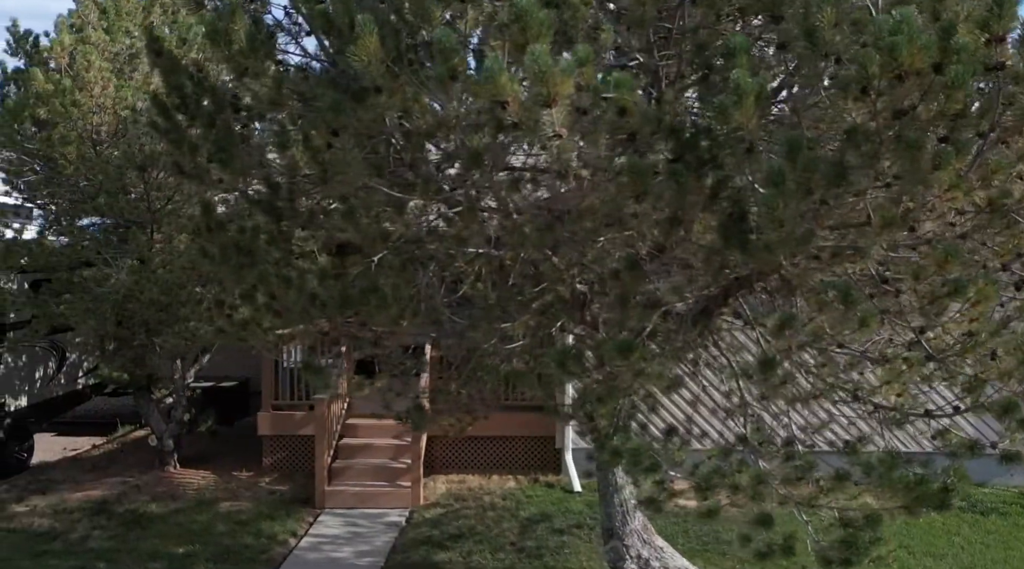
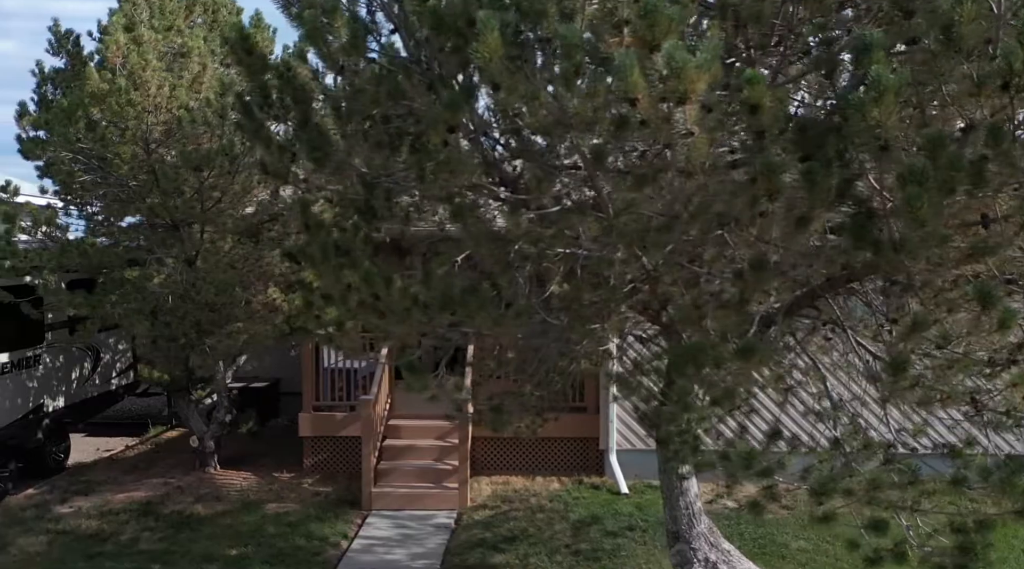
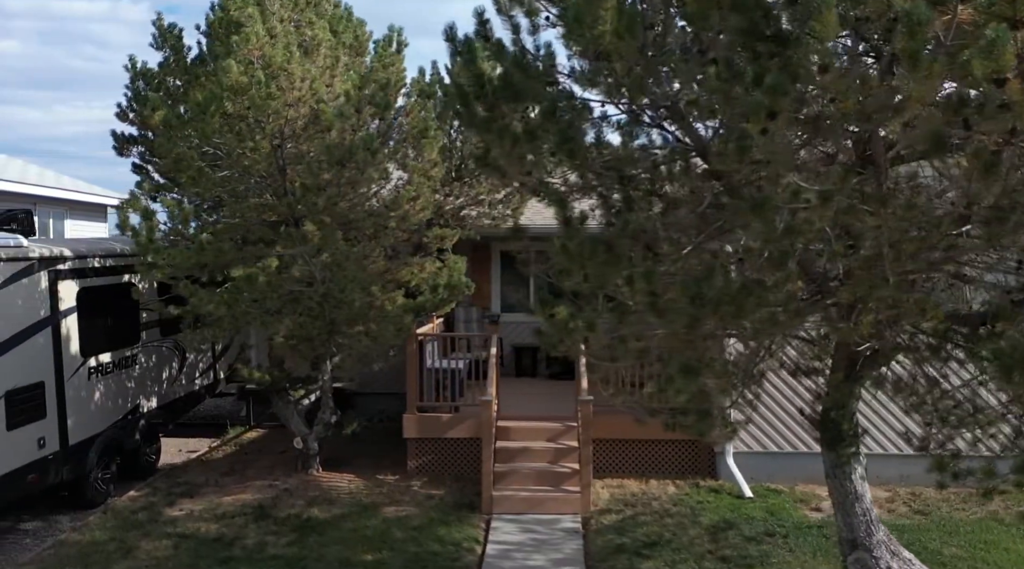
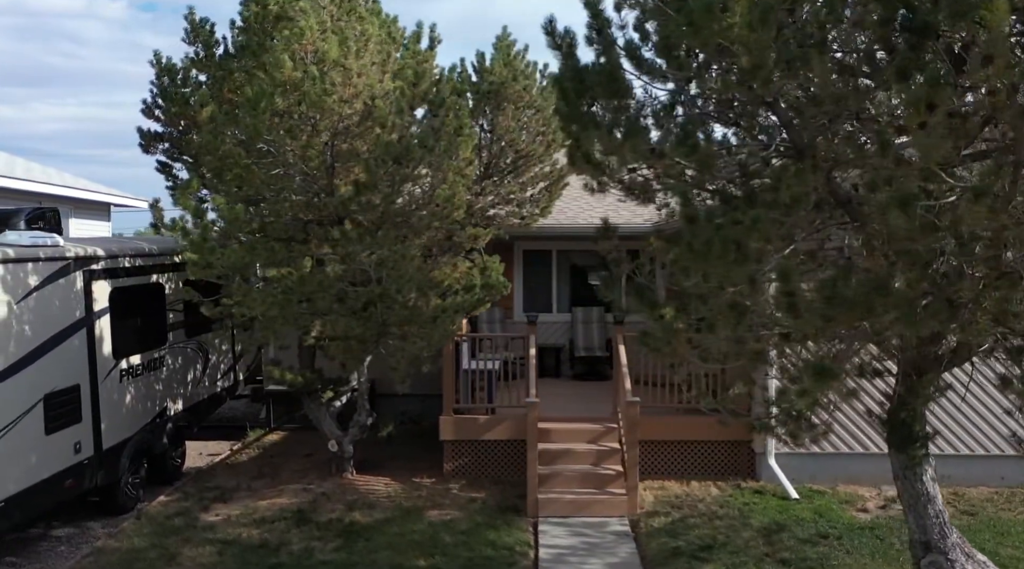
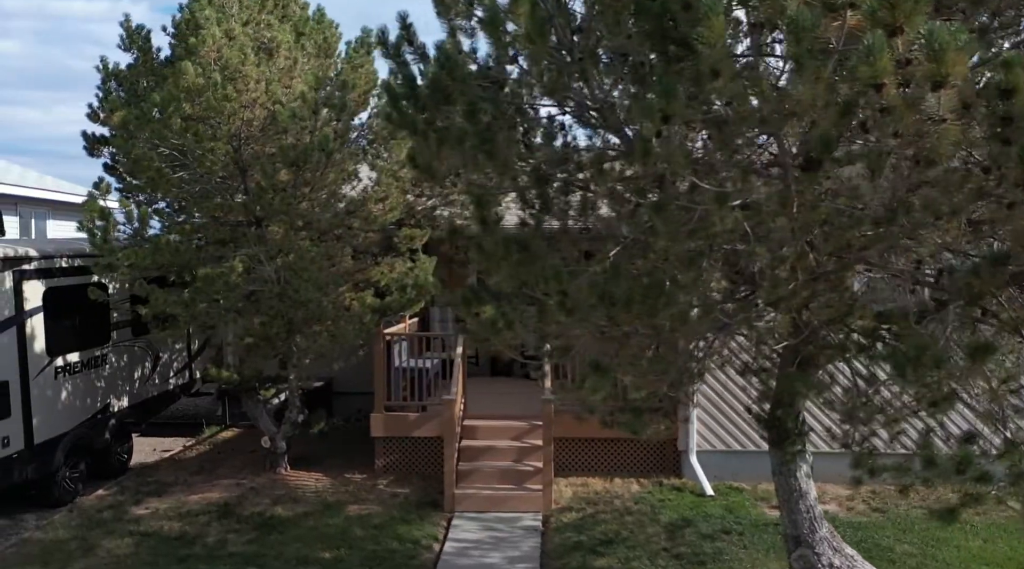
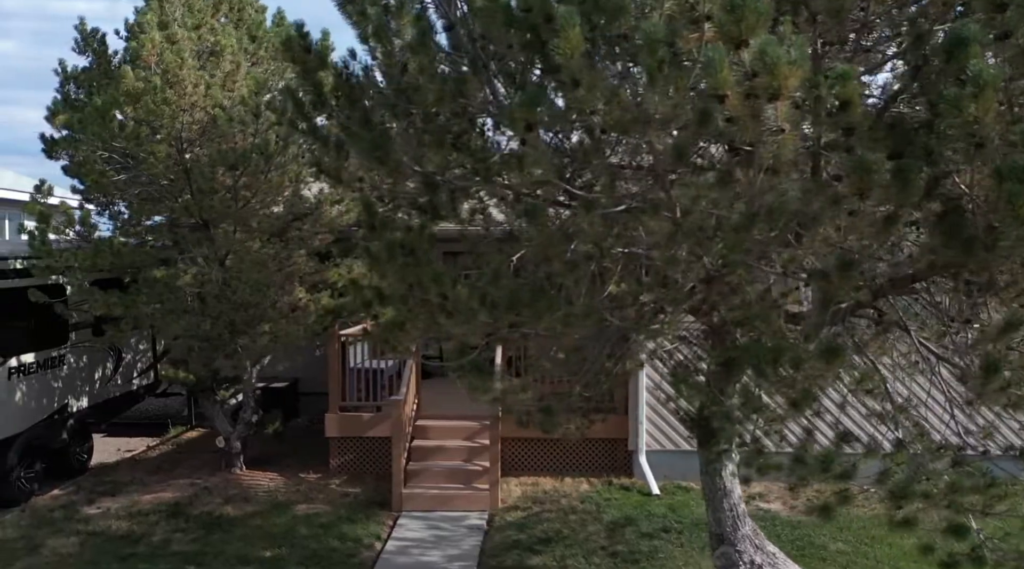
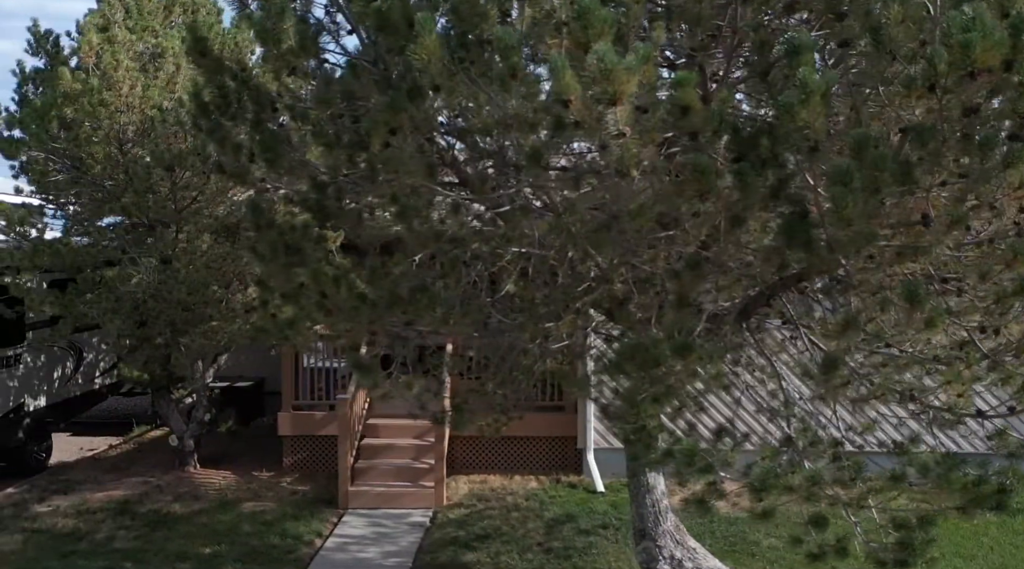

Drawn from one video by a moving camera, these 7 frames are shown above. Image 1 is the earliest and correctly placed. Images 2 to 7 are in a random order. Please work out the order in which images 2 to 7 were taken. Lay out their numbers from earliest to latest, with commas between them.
7, 2, 6, 5, 3, 4
